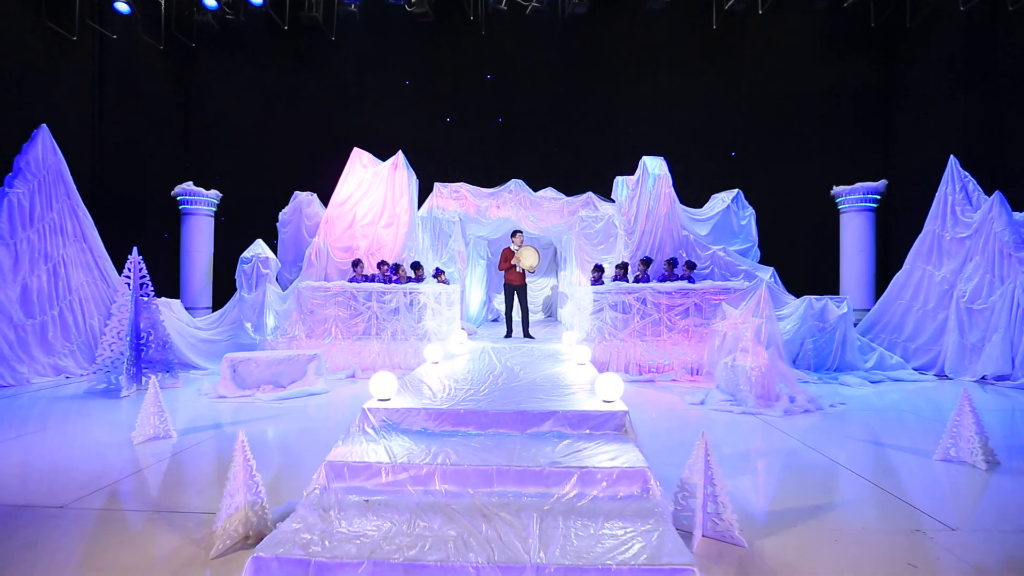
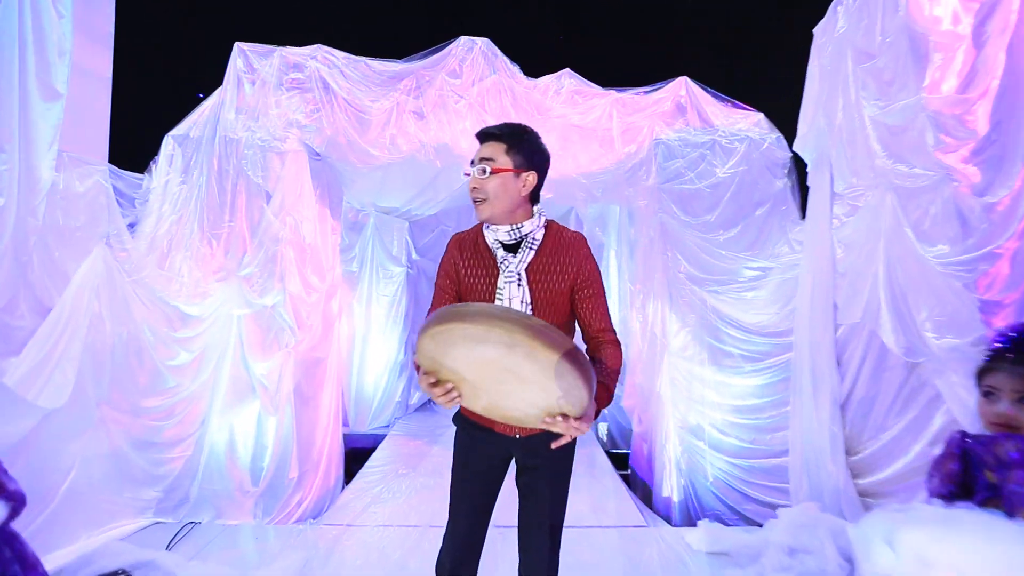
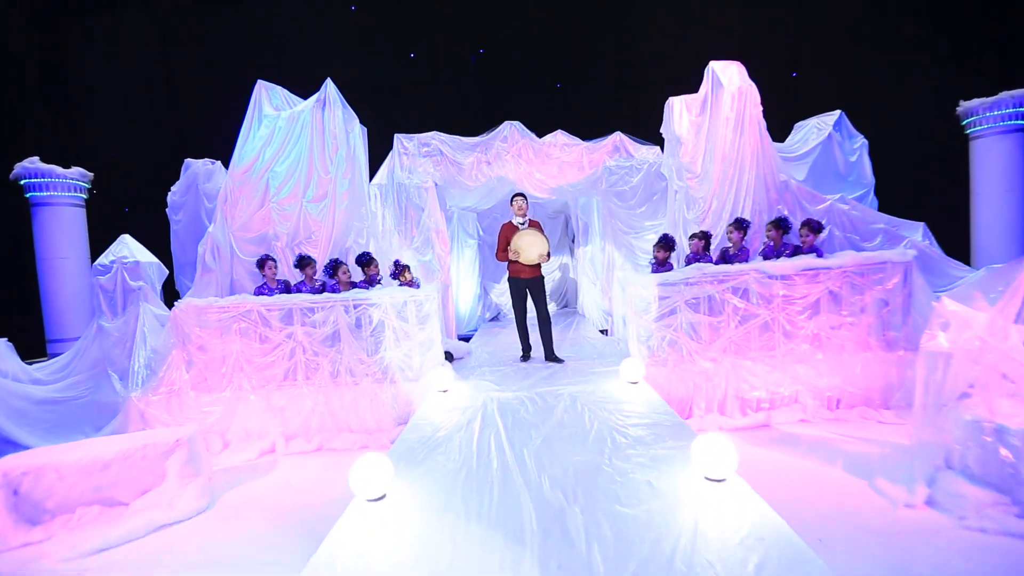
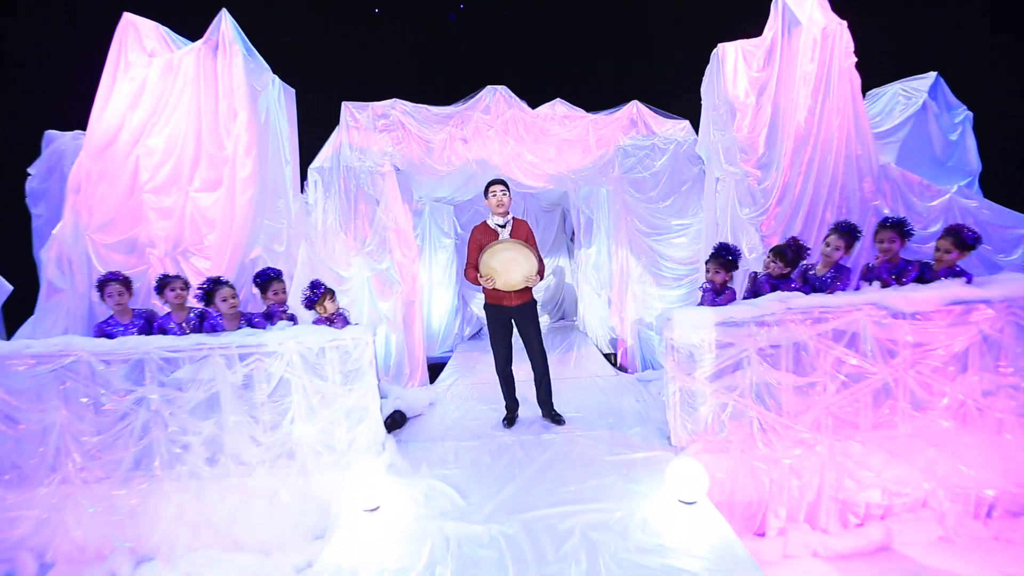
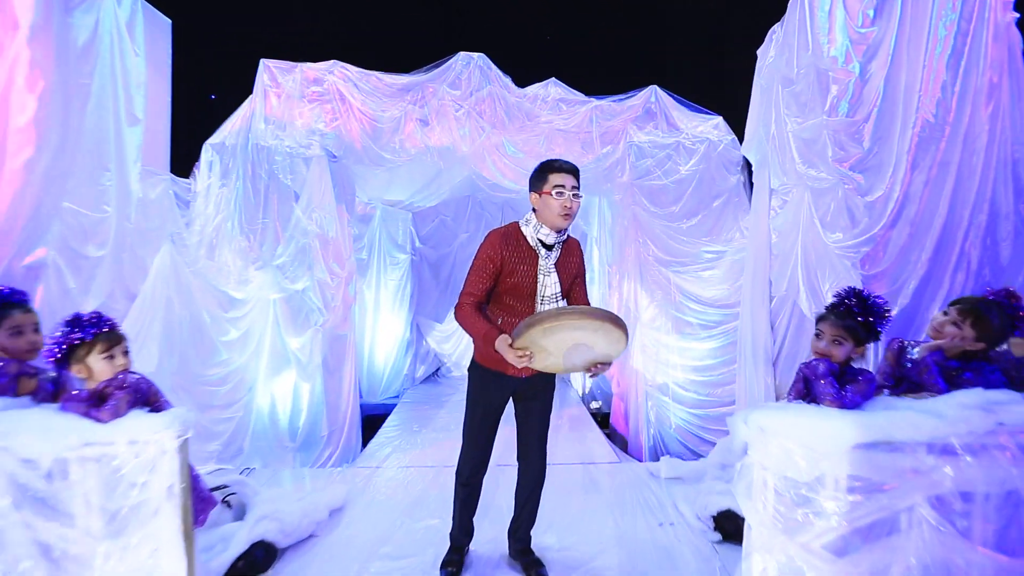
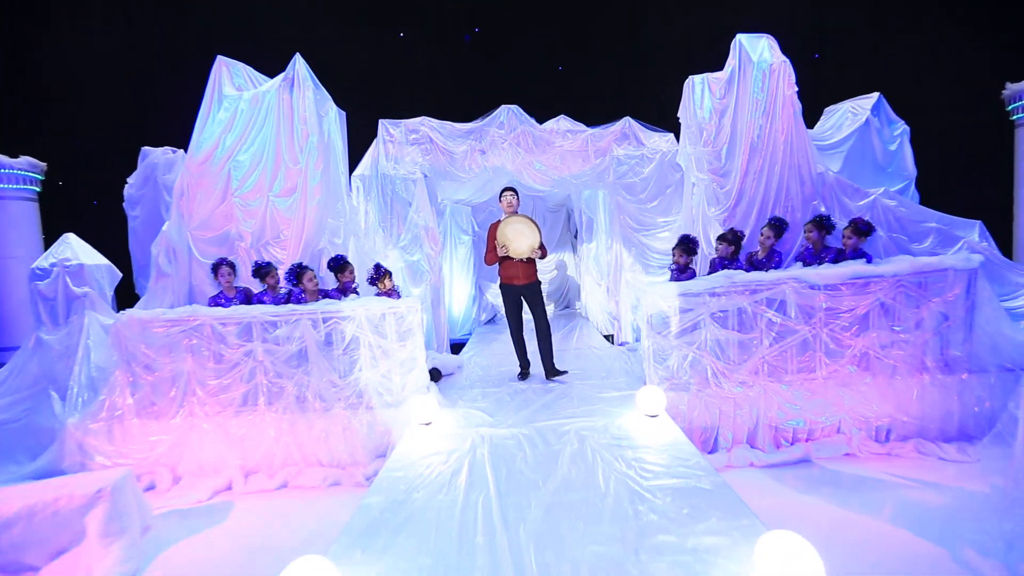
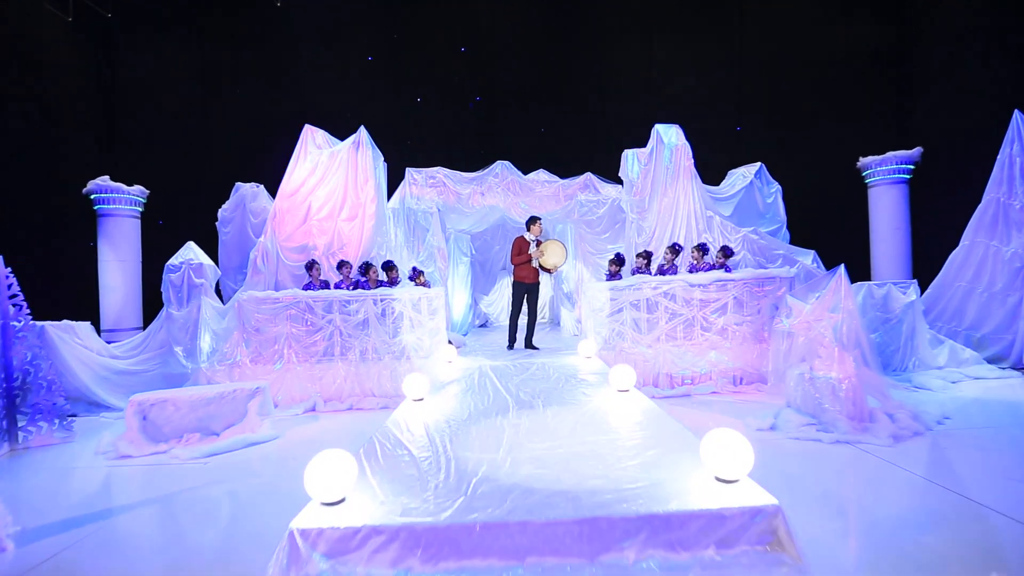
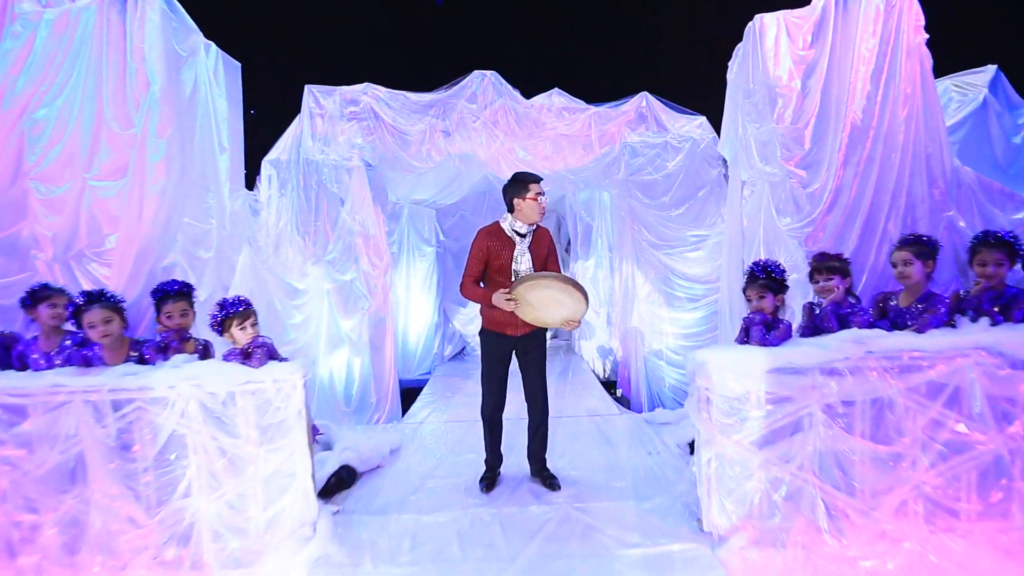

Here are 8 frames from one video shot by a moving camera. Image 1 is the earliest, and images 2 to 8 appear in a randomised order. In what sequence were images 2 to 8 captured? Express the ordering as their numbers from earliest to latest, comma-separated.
7, 3, 6, 4, 8, 5, 2
